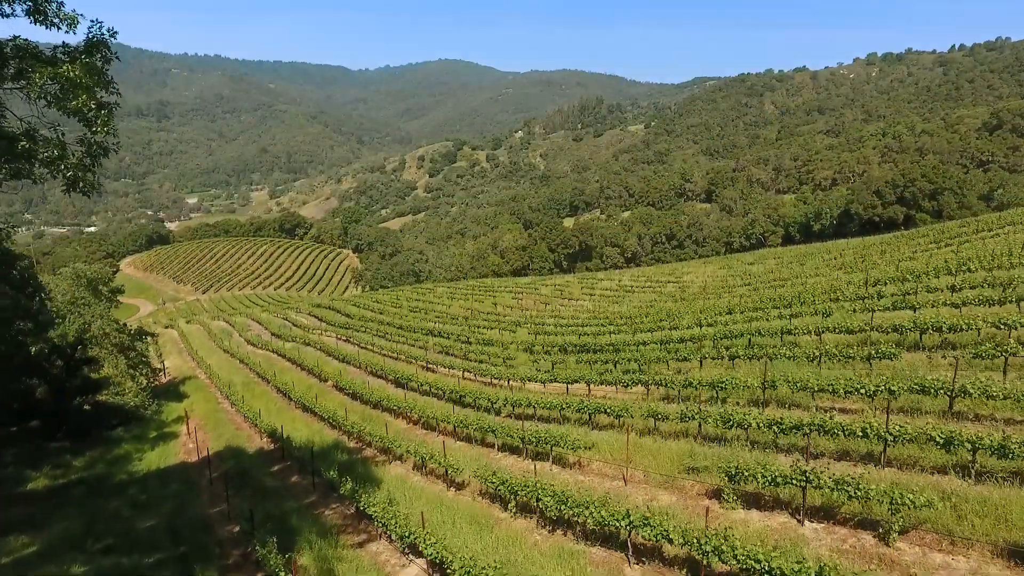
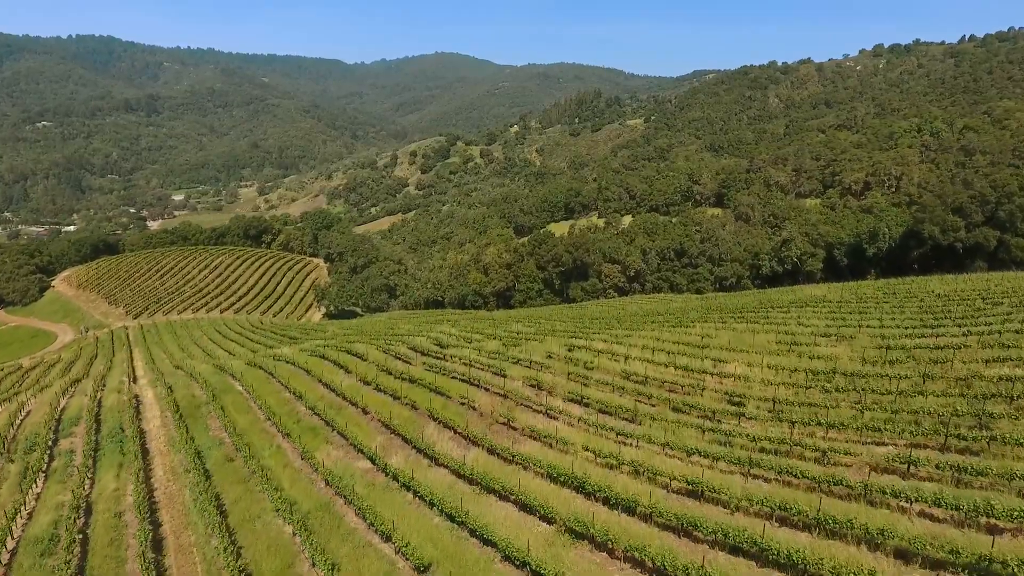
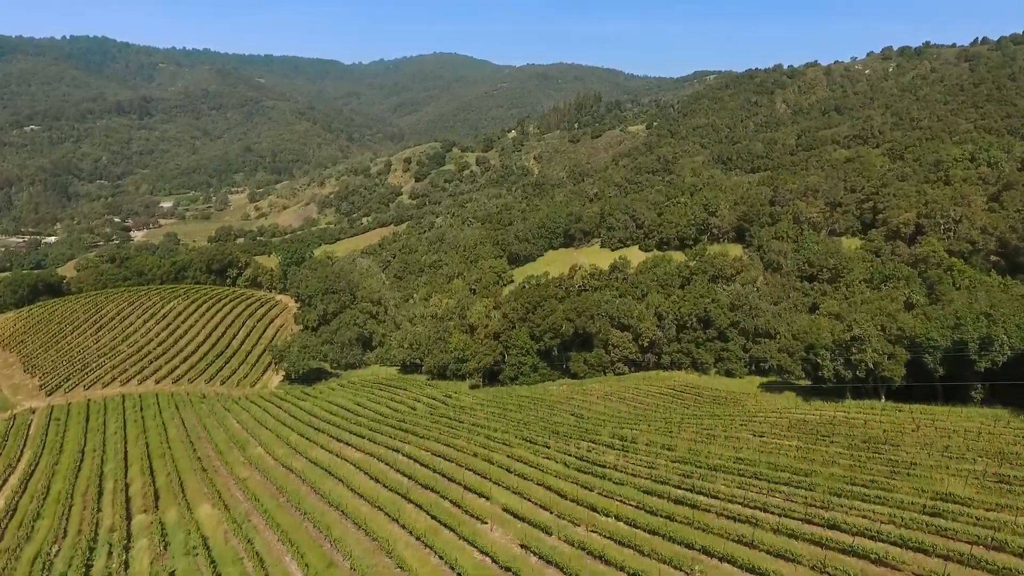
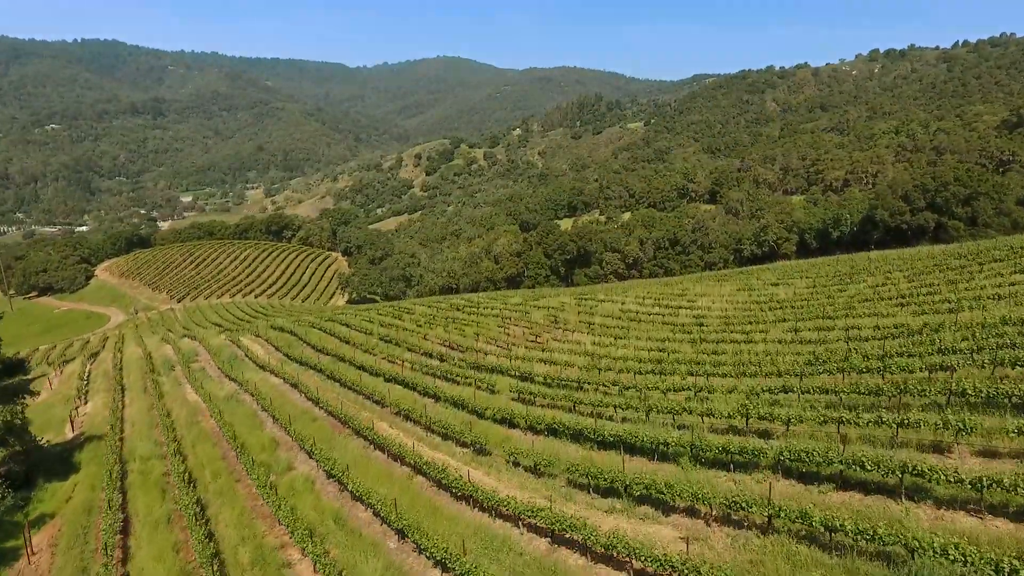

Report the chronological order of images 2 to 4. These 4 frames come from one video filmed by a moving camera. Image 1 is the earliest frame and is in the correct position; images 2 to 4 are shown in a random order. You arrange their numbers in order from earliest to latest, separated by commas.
4, 2, 3
